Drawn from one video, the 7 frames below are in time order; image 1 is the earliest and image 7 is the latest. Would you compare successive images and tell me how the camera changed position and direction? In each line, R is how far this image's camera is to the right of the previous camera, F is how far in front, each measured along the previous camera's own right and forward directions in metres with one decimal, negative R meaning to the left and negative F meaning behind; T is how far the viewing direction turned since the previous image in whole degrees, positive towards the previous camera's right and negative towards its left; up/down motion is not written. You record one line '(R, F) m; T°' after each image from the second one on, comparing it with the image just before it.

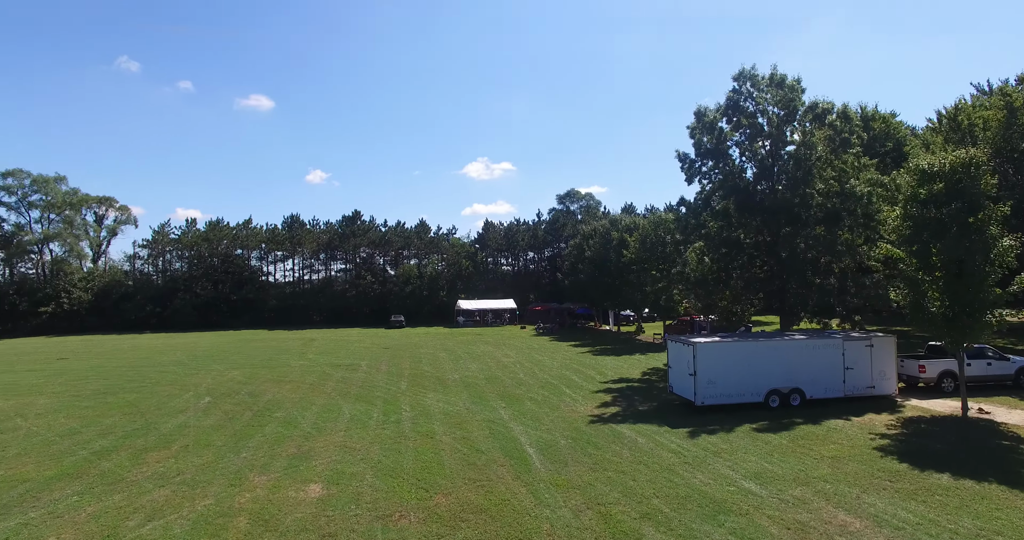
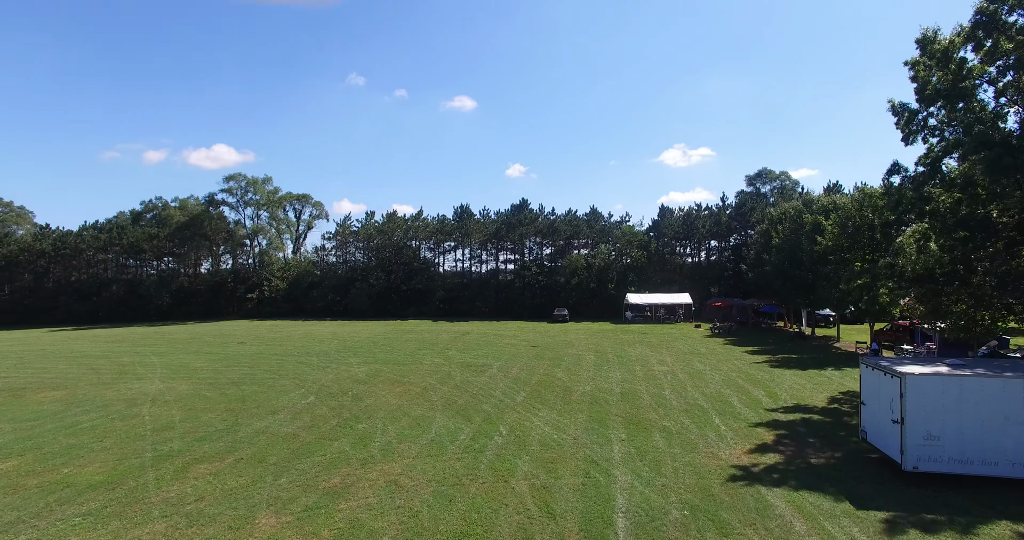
(+1.5, +3.9) m; -18°
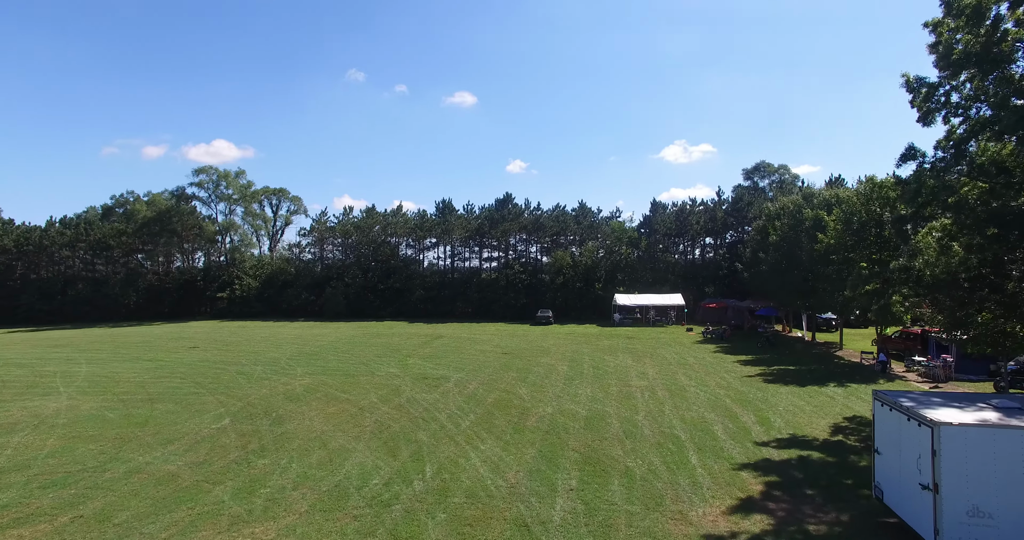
(+1.3, +2.6) m; 0°
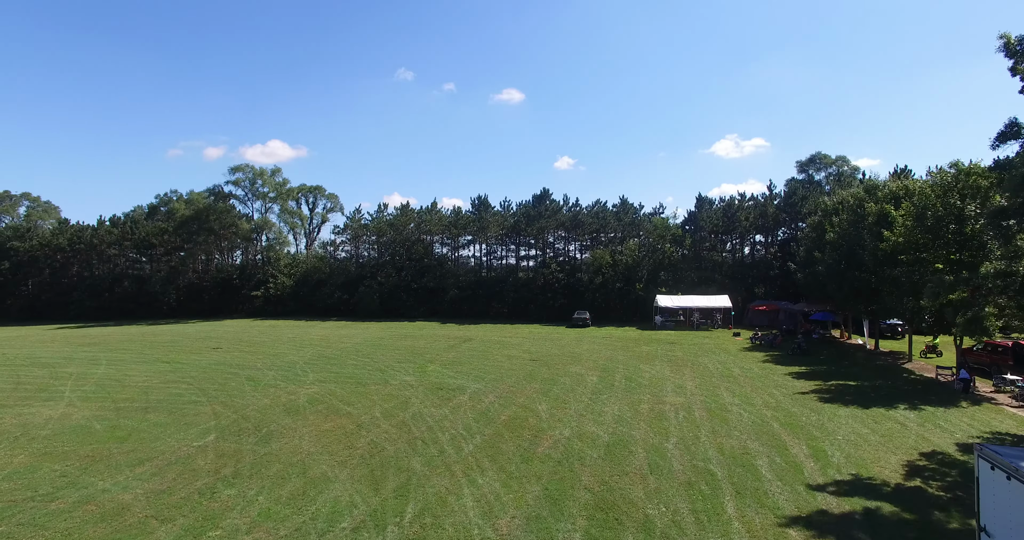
(+0.8, +1.9) m; -4°
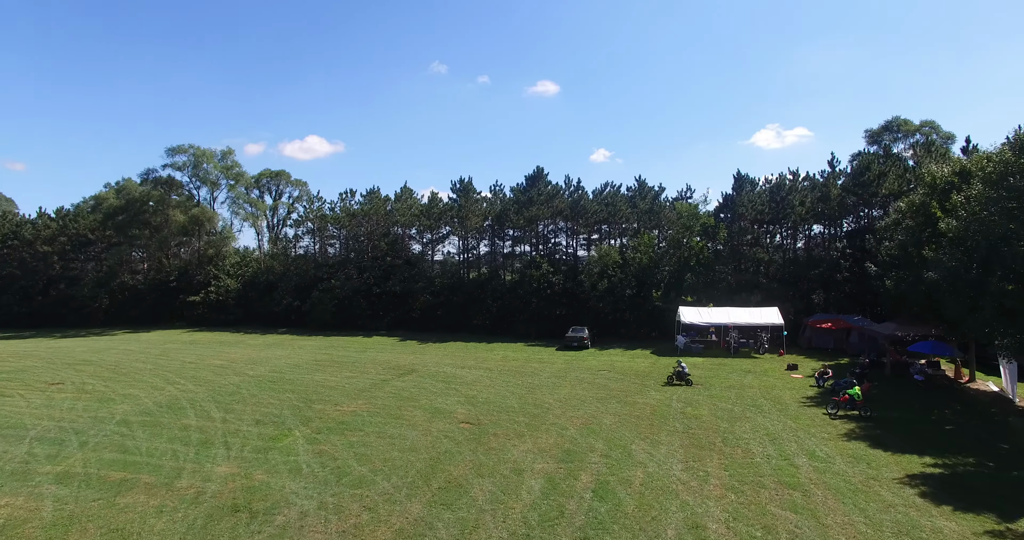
(+2.9, +9.4) m; -3°
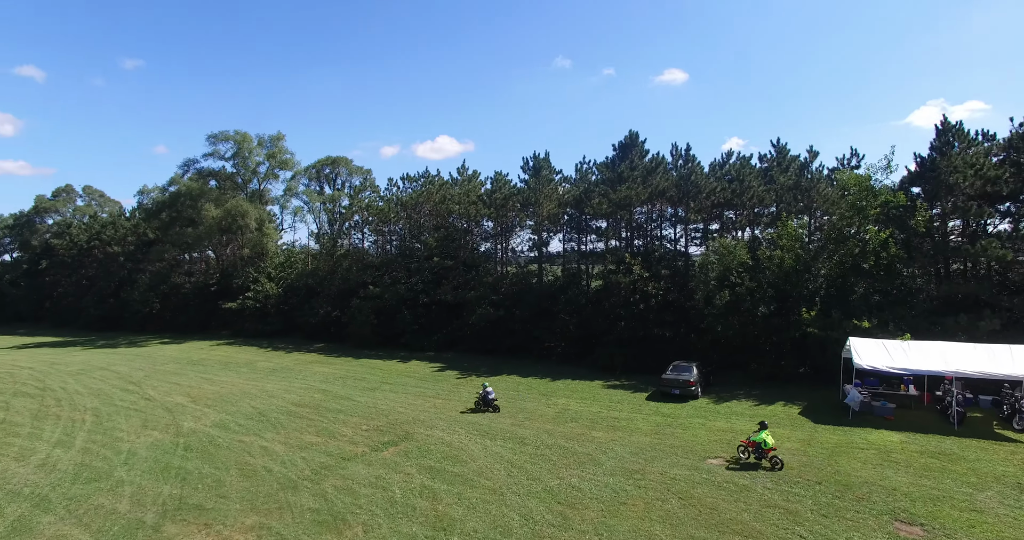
(+1.8, +9.3) m; -12°
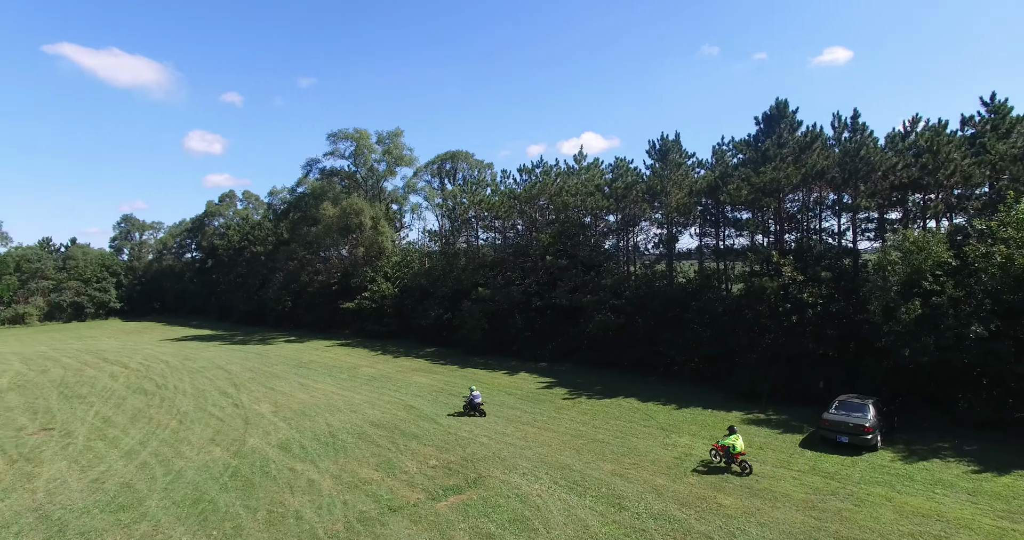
(+0.9, +3.5) m; -13°
